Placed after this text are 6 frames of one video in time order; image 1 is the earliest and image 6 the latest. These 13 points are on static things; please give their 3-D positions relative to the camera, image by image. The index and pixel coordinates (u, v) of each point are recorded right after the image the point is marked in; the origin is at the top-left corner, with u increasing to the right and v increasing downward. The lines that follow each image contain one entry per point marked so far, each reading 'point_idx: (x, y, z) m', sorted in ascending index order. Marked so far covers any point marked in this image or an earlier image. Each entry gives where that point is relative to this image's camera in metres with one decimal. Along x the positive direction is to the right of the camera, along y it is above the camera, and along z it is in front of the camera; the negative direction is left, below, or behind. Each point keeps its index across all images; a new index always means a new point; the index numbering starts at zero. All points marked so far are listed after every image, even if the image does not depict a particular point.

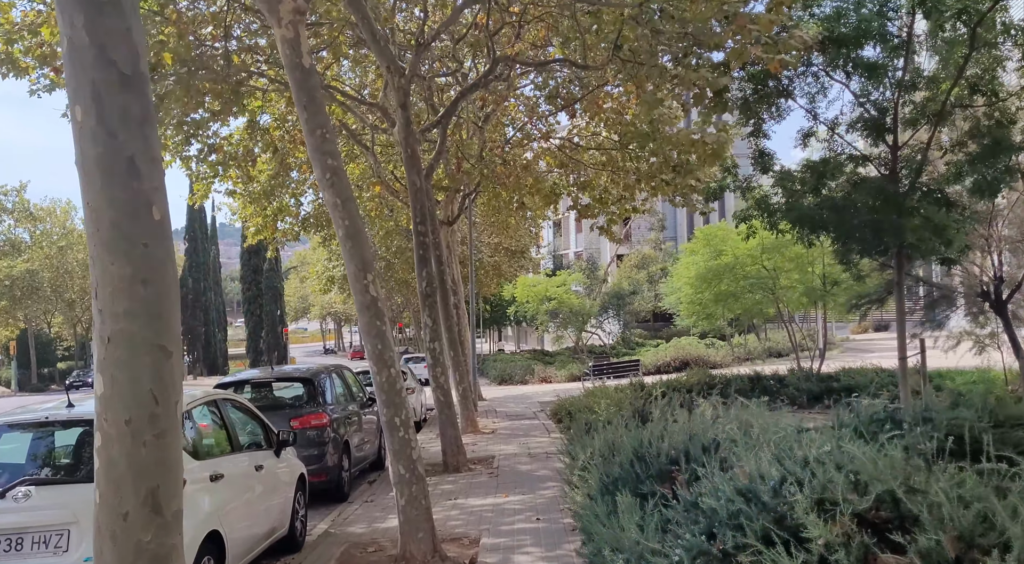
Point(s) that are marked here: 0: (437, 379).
0: (-0.8, -1.1, +8.7) m
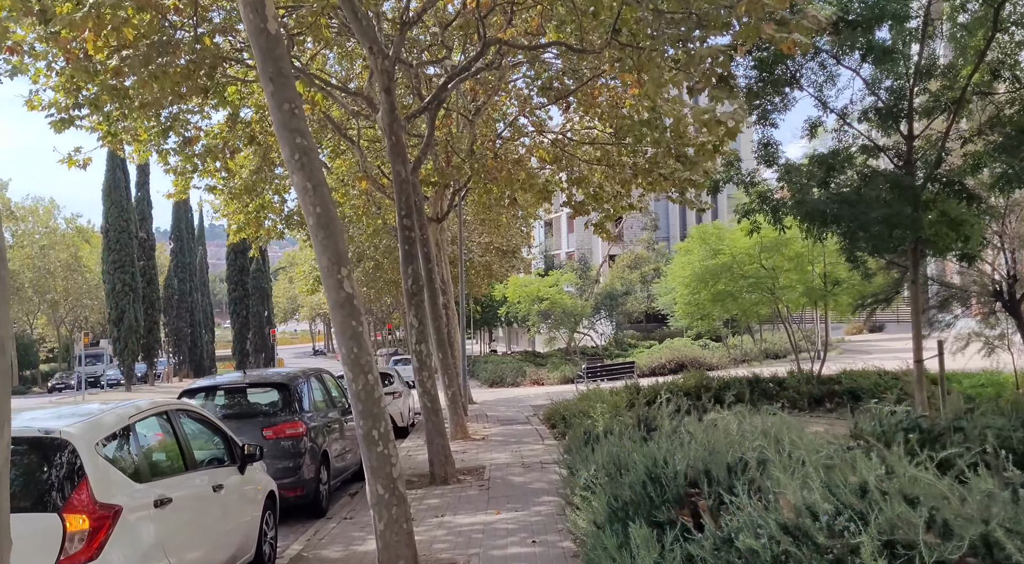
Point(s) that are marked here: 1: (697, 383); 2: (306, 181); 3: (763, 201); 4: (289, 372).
0: (-0.9, -1.1, +8.1) m
1: (+4.0, -2.2, +16.9) m
2: (-1.2, +0.6, +4.6) m
3: (+3.6, +1.2, +11.1) m
4: (-2.3, -0.9, +7.9) m
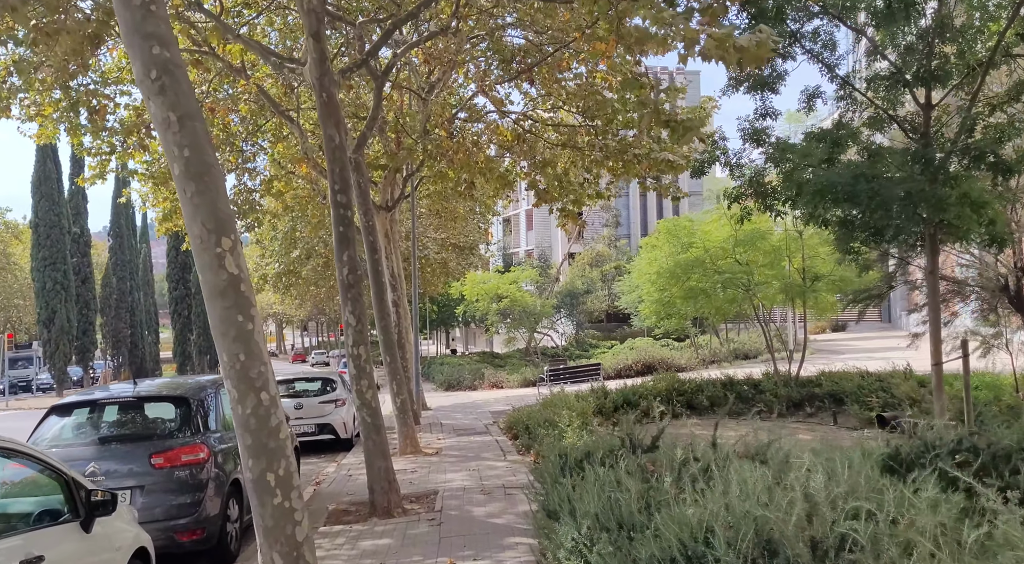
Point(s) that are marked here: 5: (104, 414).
0: (-1.3, -1.0, +6.7) m
1: (+3.2, -2.1, +15.7) m
2: (-1.4, +0.7, +3.2) m
3: (+3.0, +1.2, +9.9) m
4: (-2.6, -0.8, +6.4) m
5: (-3.1, -1.0, +5.9) m
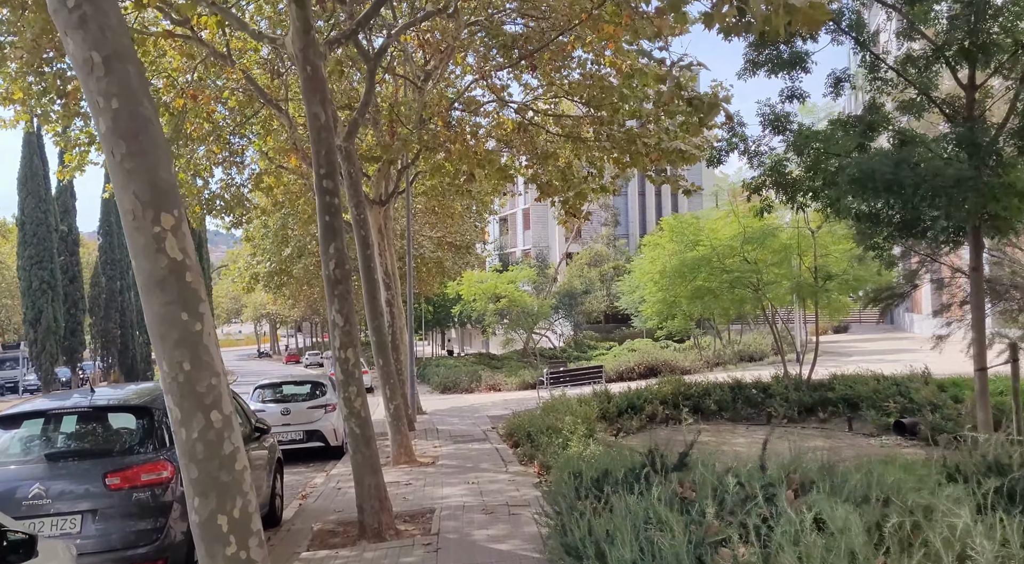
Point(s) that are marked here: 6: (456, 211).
0: (-1.2, -1.0, +6.0) m
1: (+3.2, -2.1, +15.1) m
2: (-1.3, +0.7, +2.5) m
3: (+3.1, +1.3, +9.2) m
4: (-2.6, -0.8, +5.7) m
5: (-3.0, -1.0, +5.2) m
6: (-1.4, +1.8, +20.0) m
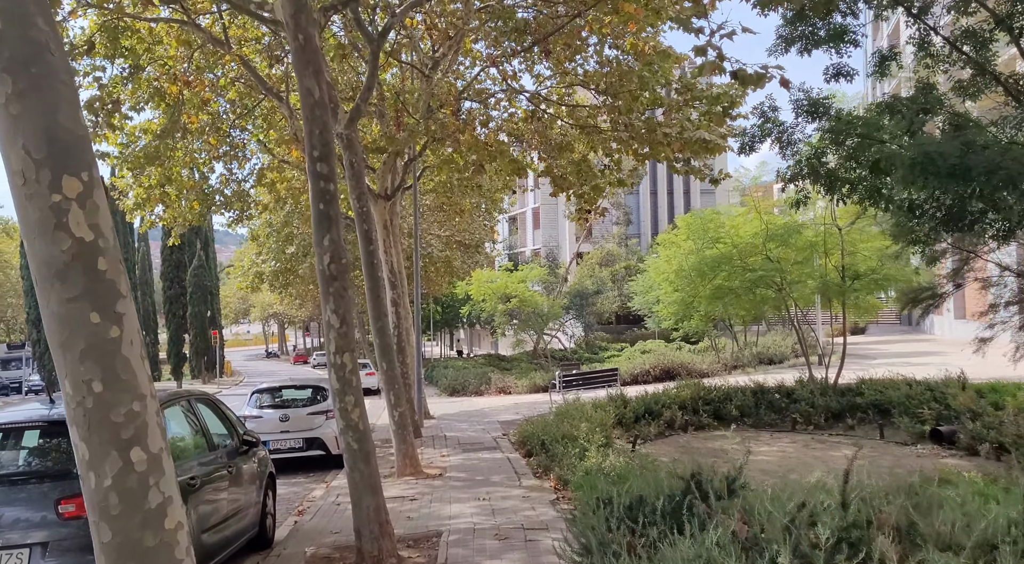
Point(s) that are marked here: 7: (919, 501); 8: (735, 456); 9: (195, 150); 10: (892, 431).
0: (-1.1, -0.9, +5.4) m
1: (+3.4, -2.1, +14.4) m
2: (-1.3, +0.8, +1.8) m
3: (+3.2, +1.3, +8.5) m
4: (-2.4, -0.8, +5.1) m
5: (-2.9, -0.9, +4.6) m
6: (-1.2, +1.8, +19.3) m
7: (+1.9, -1.0, +3.7) m
8: (+3.3, -2.6, +11.6) m
9: (-5.6, +2.4, +13.9) m
10: (+6.3, -2.5, +12.9) m
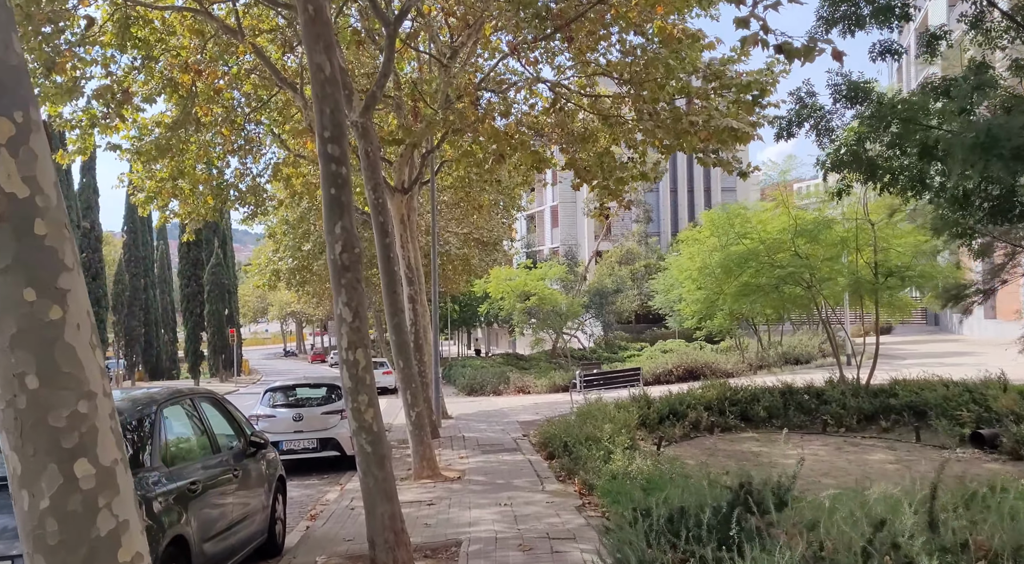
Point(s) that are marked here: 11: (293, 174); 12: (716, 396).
0: (-1.0, -0.9, +5.0) m
1: (+3.7, -2.0, +13.9) m
2: (-1.2, +0.8, +1.5) m
3: (+3.5, +1.3, +8.1) m
4: (-2.3, -0.7, +4.7) m
5: (-2.8, -0.9, +4.2) m
6: (-0.7, +1.9, +18.9) m
7: (+2.0, -1.0, +3.2) m
8: (+3.6, -2.5, +11.2) m
9: (-5.3, +2.4, +13.6) m
10: (+6.6, -2.4, +12.4) m
11: (-4.4, +2.2, +15.7) m
12: (+3.7, -2.0, +14.0) m
